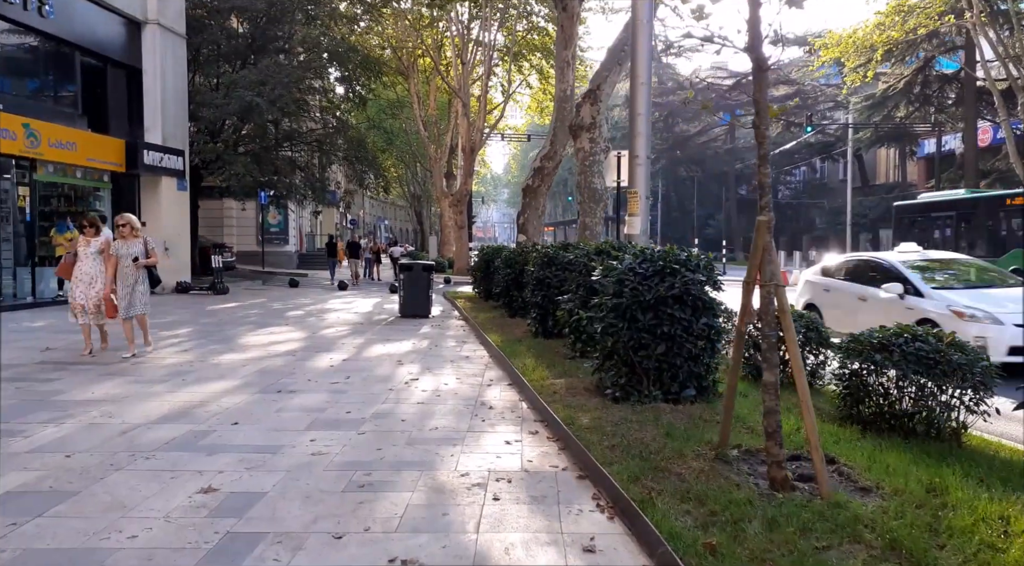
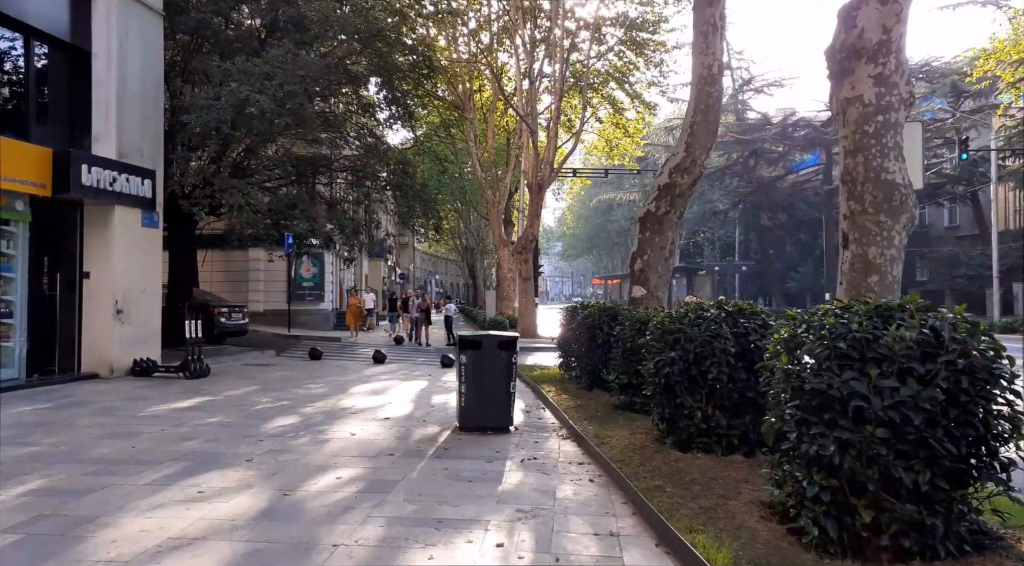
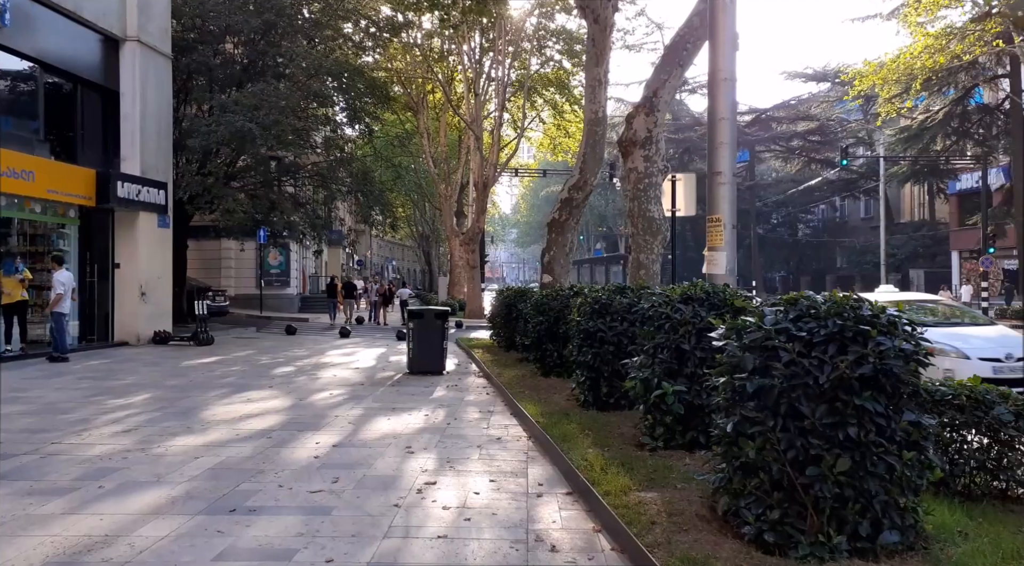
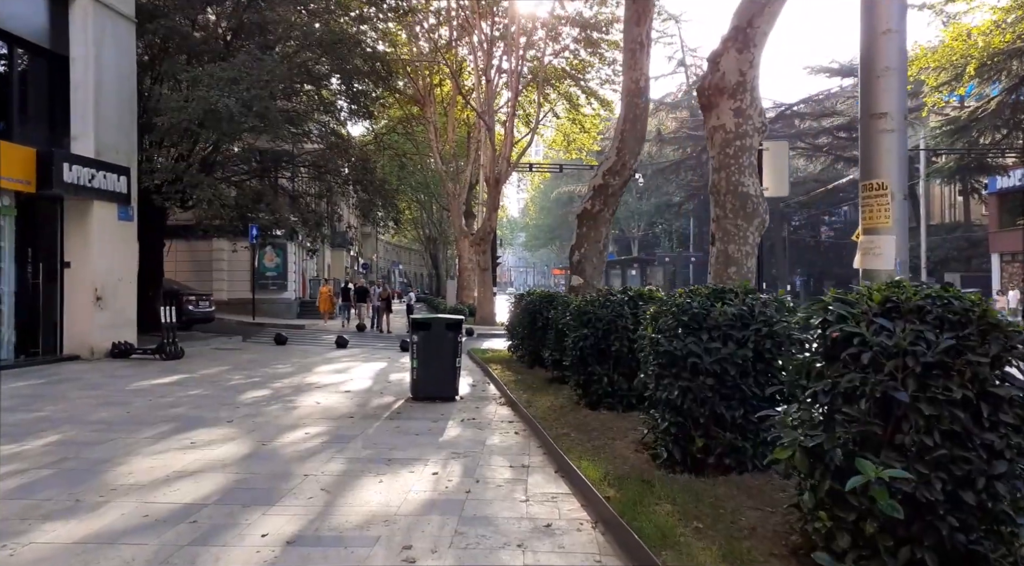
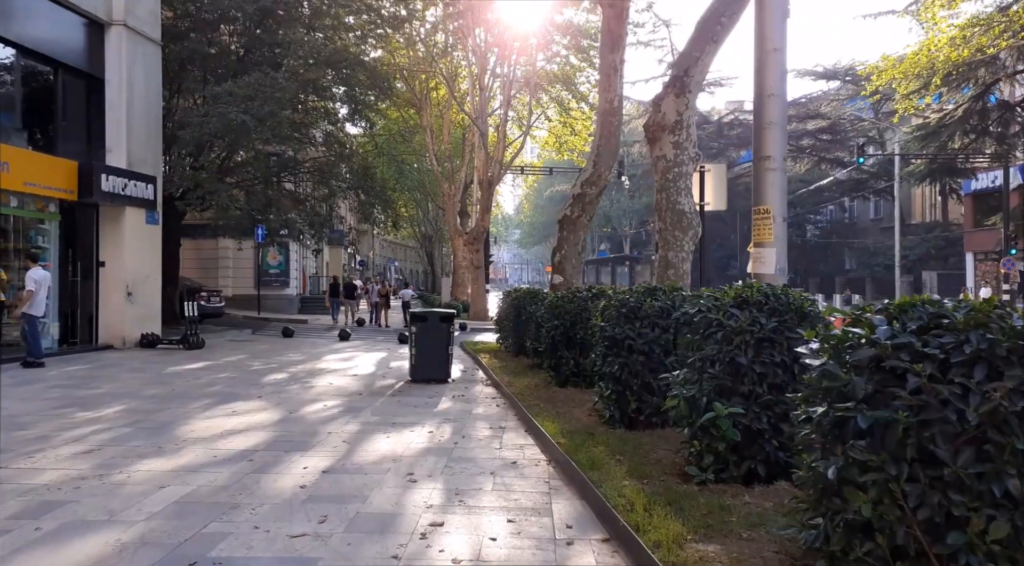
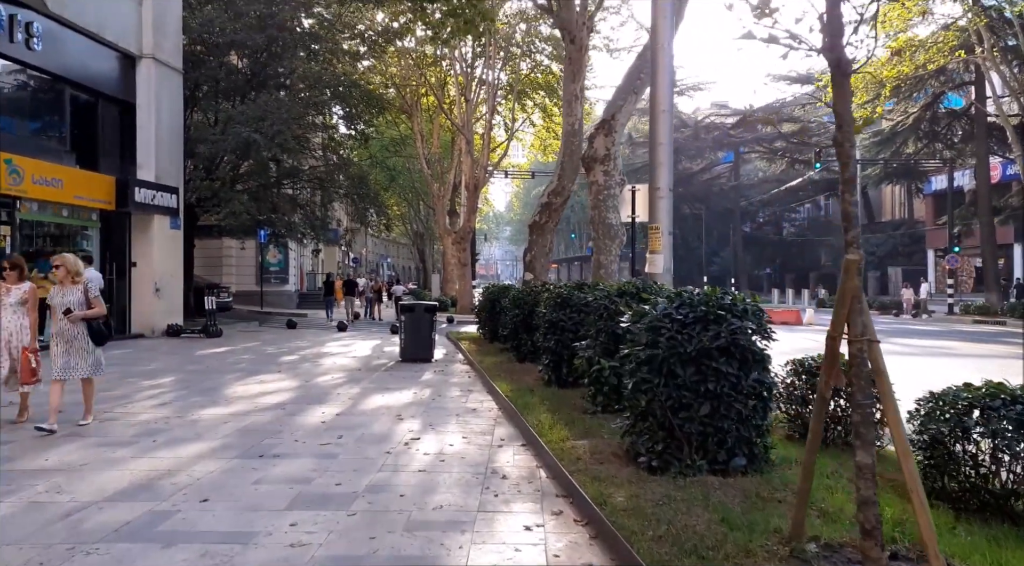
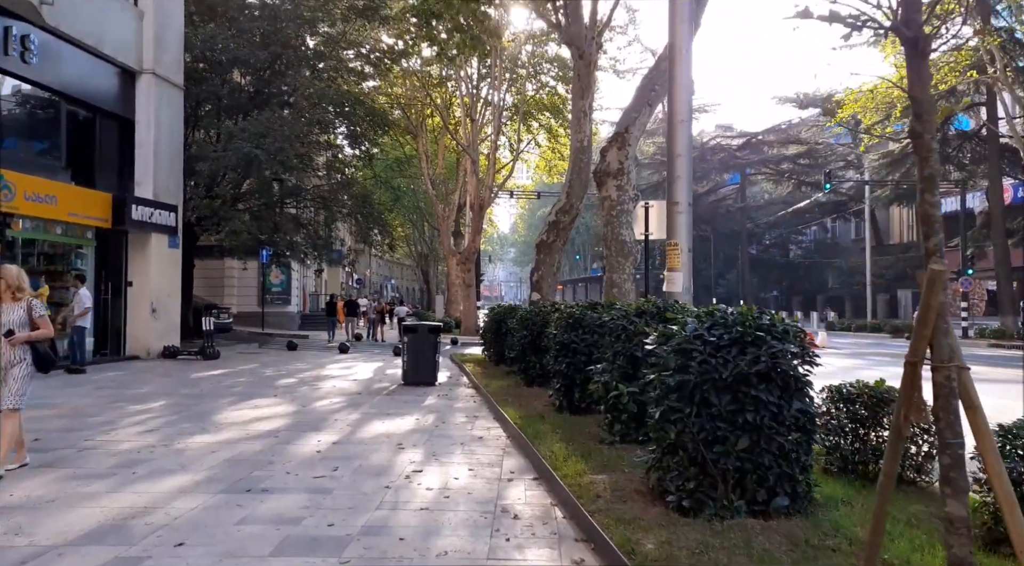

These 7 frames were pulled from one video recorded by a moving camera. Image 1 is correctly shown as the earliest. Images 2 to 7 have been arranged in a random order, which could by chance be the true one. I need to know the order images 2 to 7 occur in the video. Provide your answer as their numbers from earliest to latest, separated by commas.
6, 7, 3, 5, 4, 2
